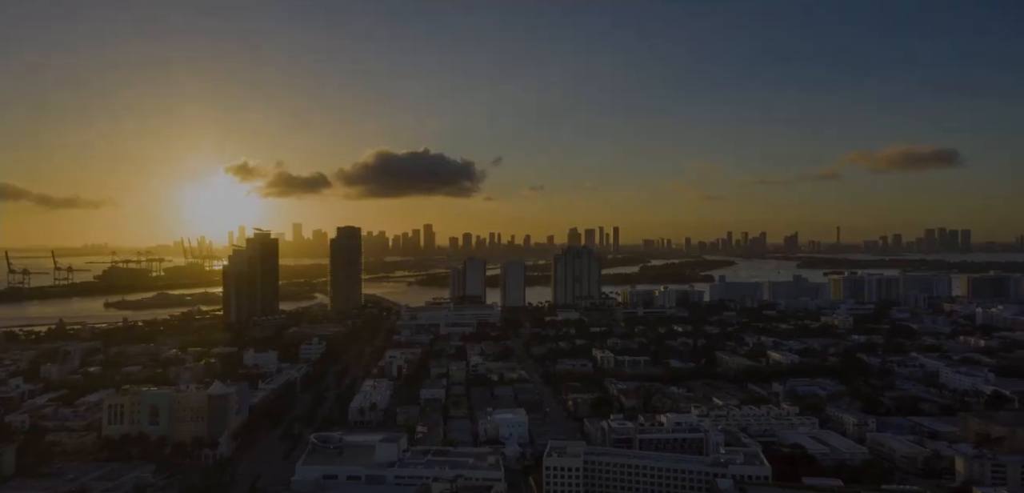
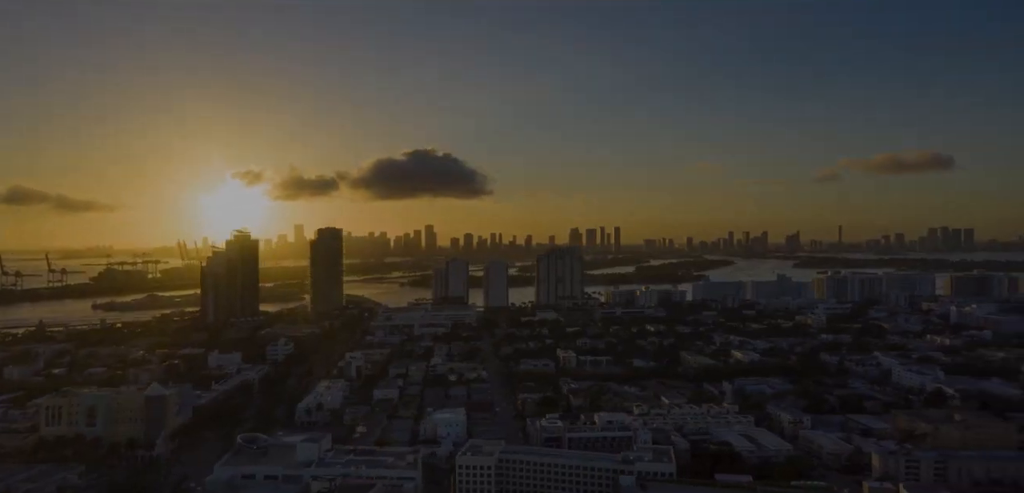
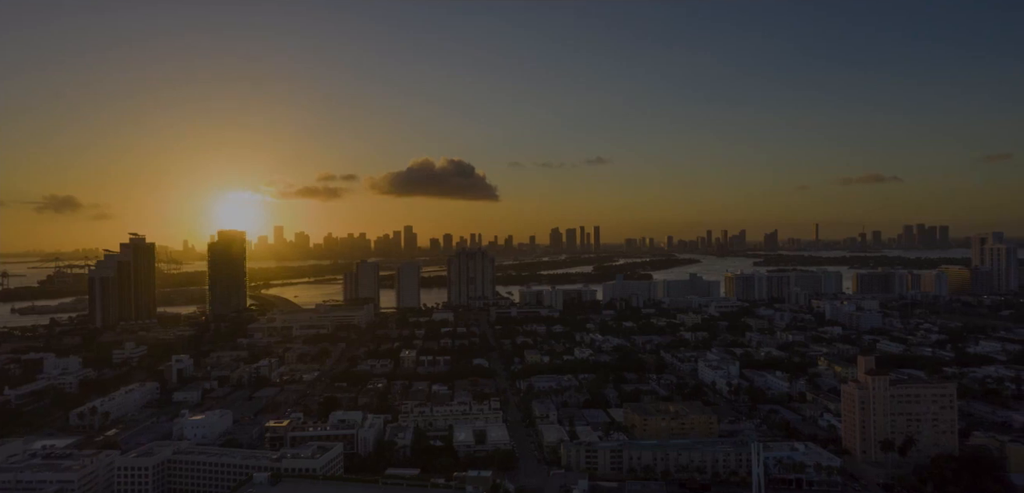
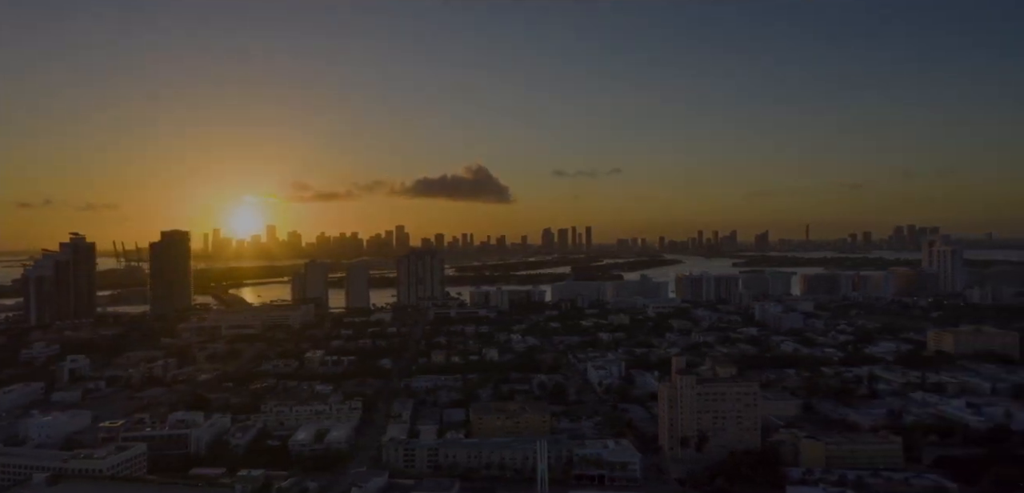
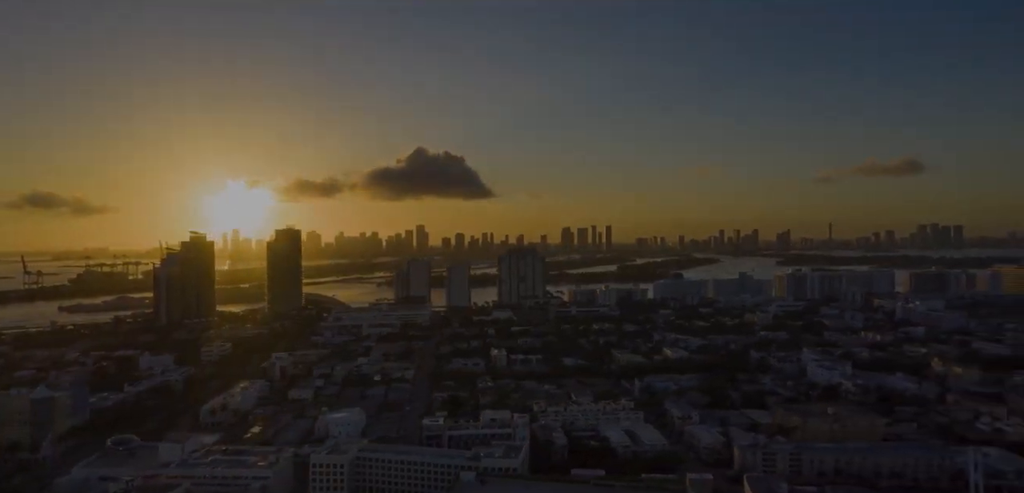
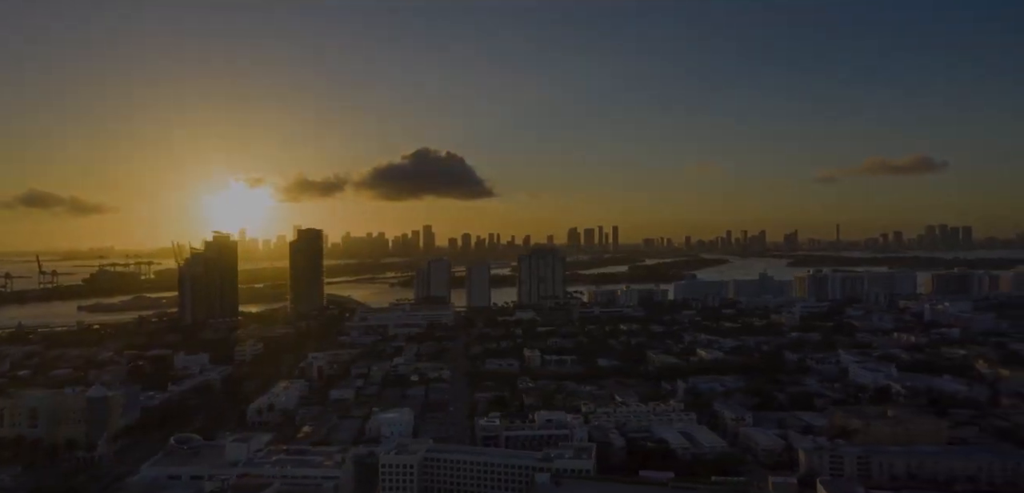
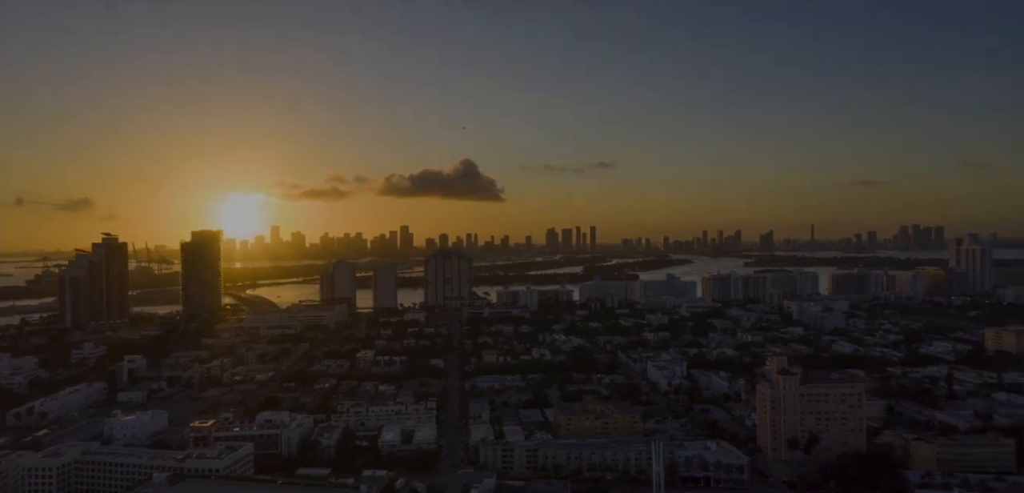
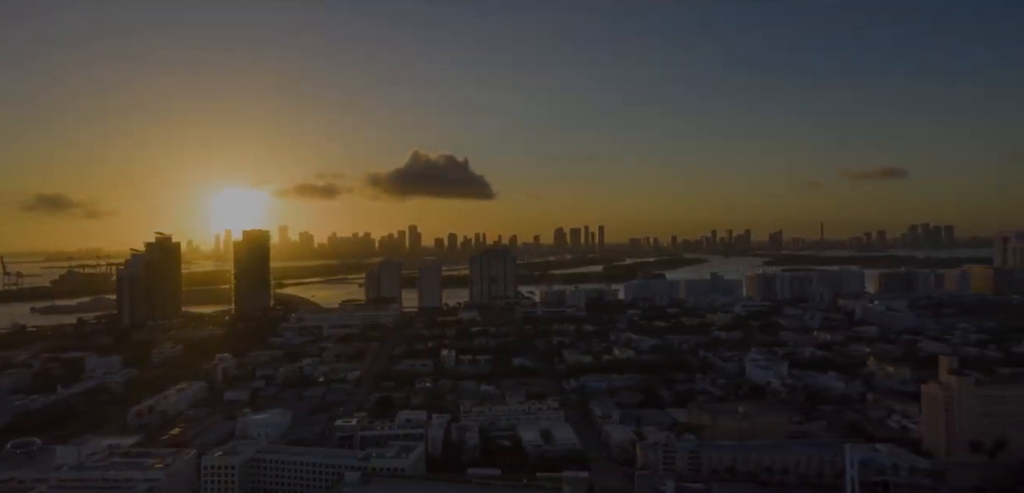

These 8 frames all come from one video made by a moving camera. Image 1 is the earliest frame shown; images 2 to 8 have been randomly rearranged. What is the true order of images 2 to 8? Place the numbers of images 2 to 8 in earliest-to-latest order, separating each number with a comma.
2, 6, 5, 8, 3, 7, 4
